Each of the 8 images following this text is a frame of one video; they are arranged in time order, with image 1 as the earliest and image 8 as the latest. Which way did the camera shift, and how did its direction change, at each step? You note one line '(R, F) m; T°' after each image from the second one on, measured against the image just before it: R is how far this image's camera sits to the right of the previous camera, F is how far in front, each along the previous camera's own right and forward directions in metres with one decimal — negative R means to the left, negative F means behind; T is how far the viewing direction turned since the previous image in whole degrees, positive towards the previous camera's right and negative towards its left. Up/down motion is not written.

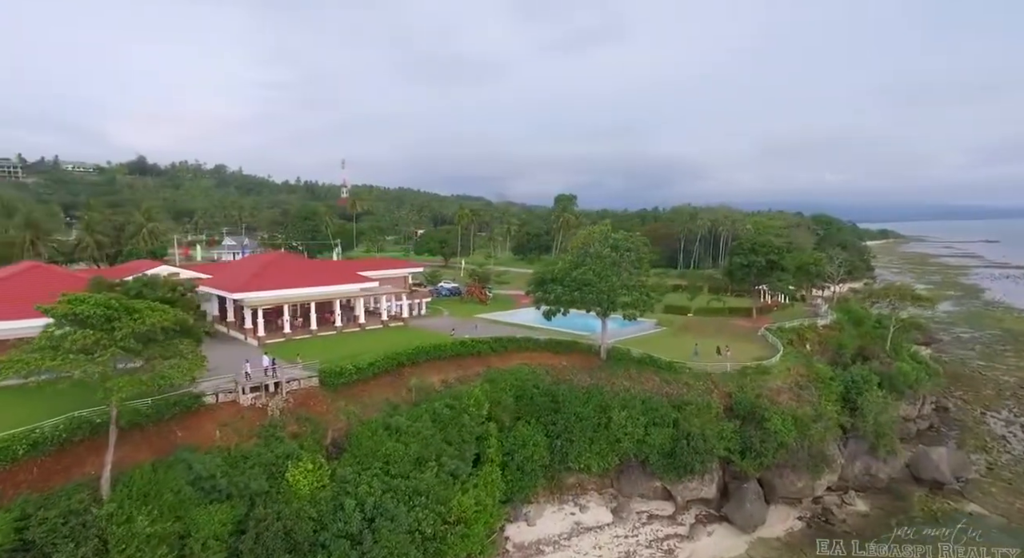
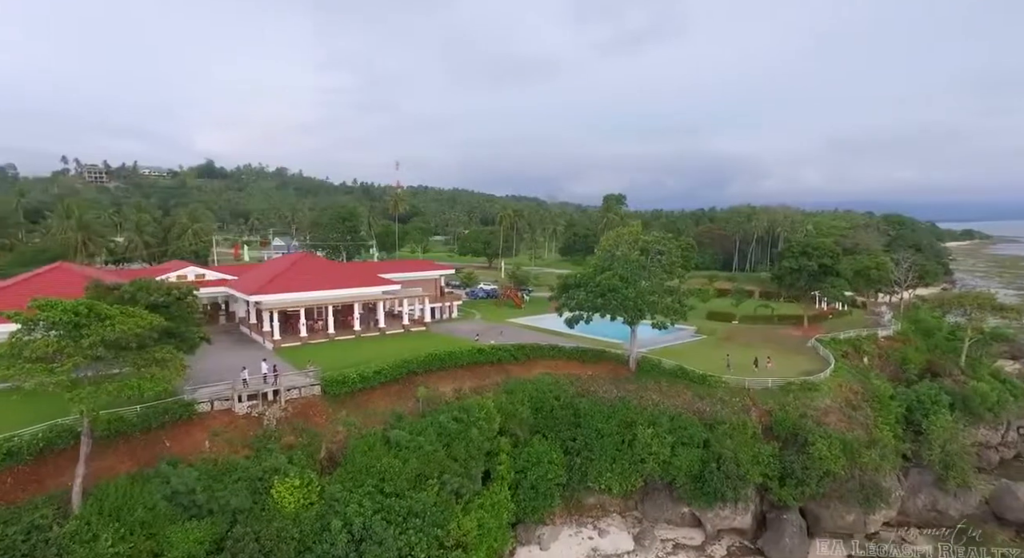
(+1.5, +1.8) m; -5°
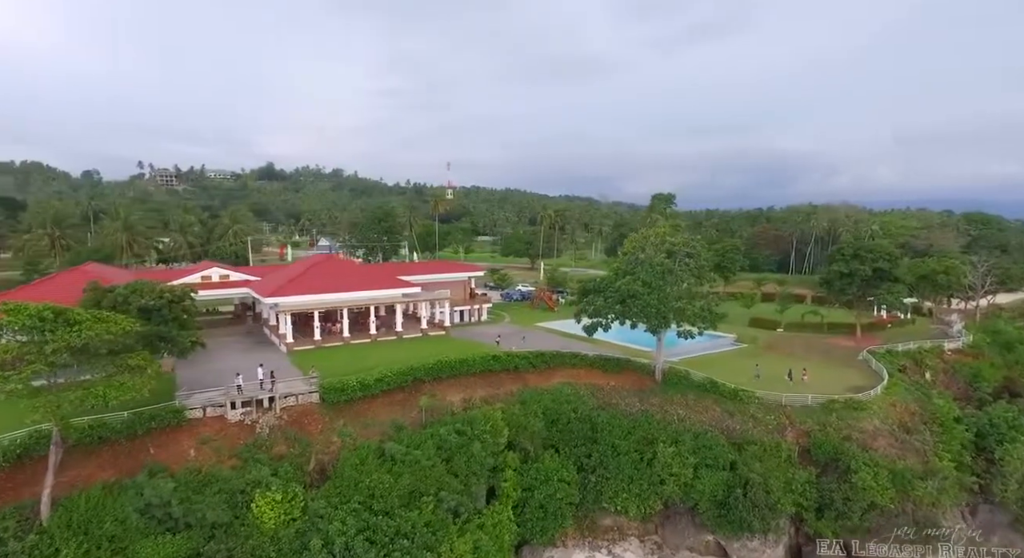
(+1.6, +1.6) m; -5°
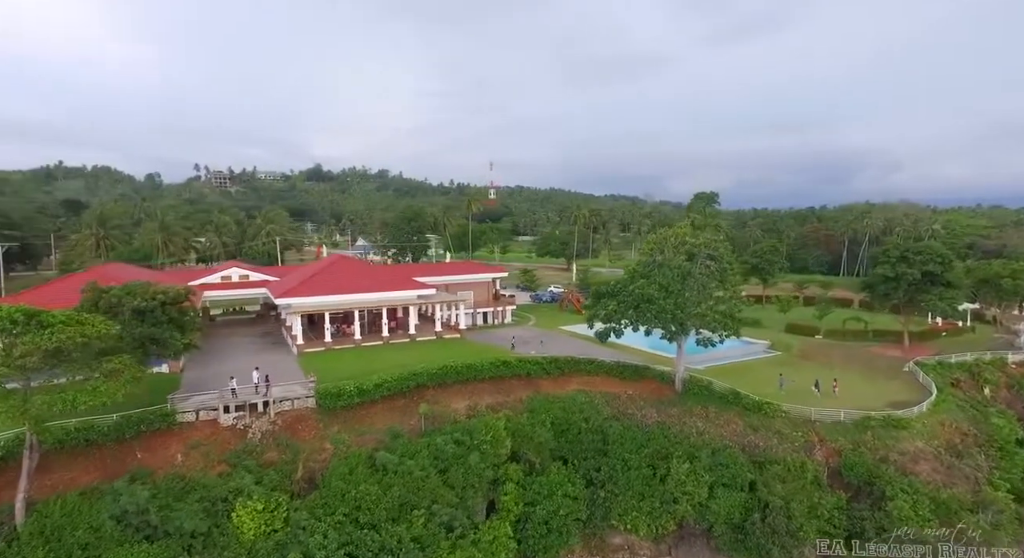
(+1.4, +1.2) m; -4°
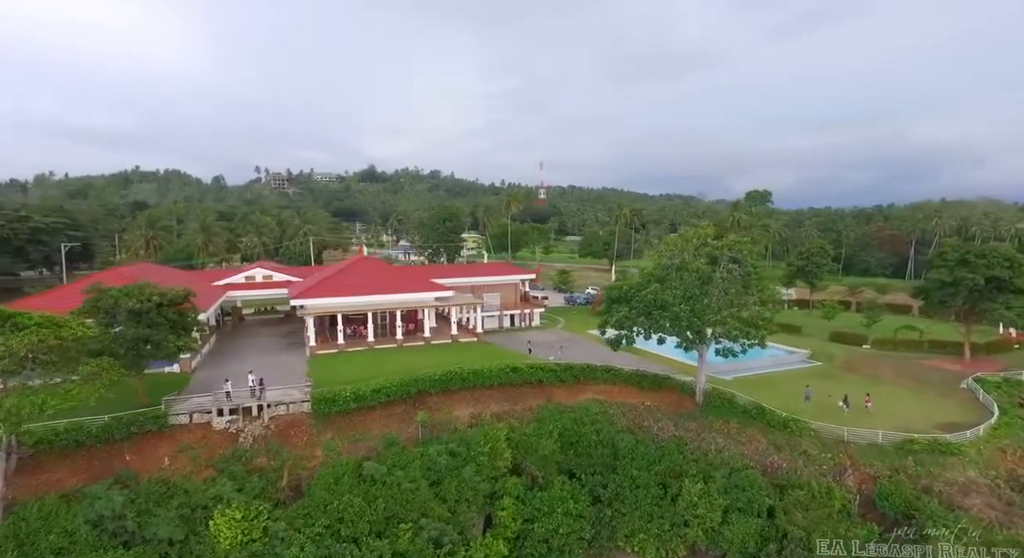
(+1.8, +1.1) m; -5°
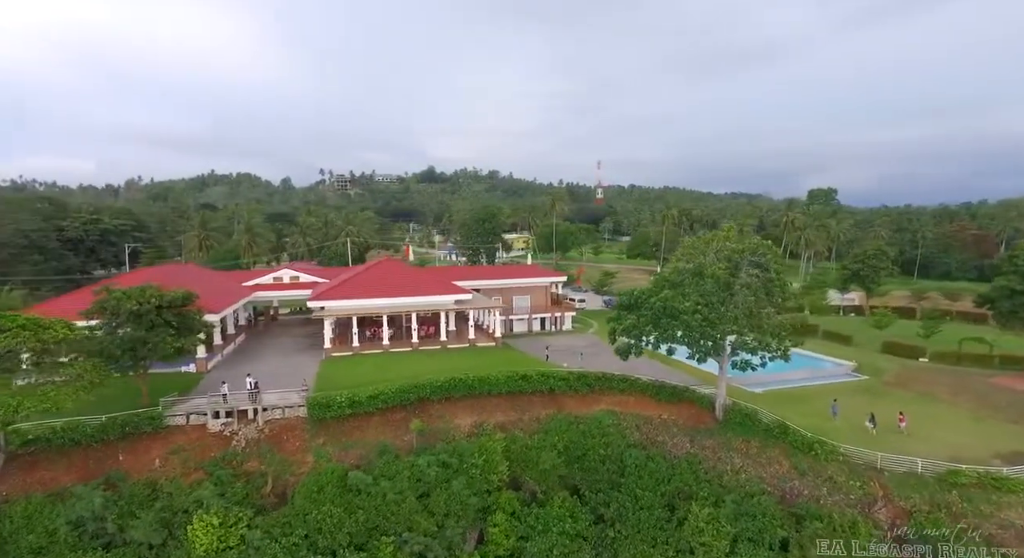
(+2.1, +1.0) m; -5°
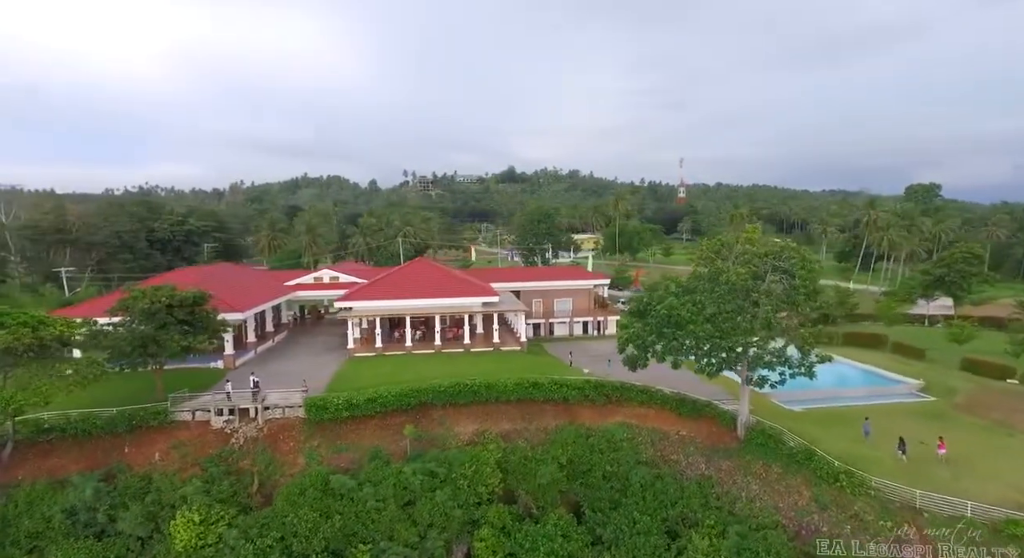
(+2.9, +1.0) m; -8°
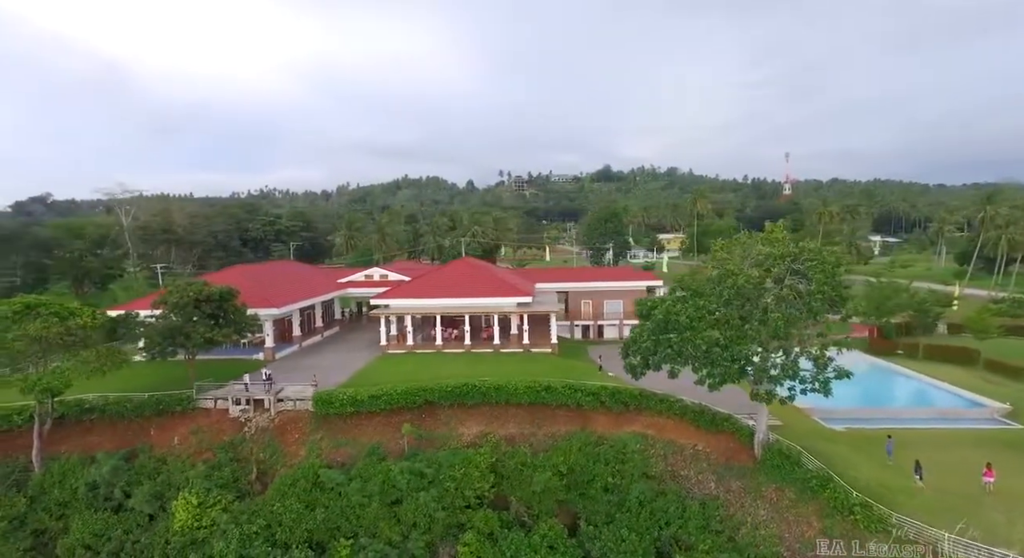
(+3.5, +0.6) m; -9°
